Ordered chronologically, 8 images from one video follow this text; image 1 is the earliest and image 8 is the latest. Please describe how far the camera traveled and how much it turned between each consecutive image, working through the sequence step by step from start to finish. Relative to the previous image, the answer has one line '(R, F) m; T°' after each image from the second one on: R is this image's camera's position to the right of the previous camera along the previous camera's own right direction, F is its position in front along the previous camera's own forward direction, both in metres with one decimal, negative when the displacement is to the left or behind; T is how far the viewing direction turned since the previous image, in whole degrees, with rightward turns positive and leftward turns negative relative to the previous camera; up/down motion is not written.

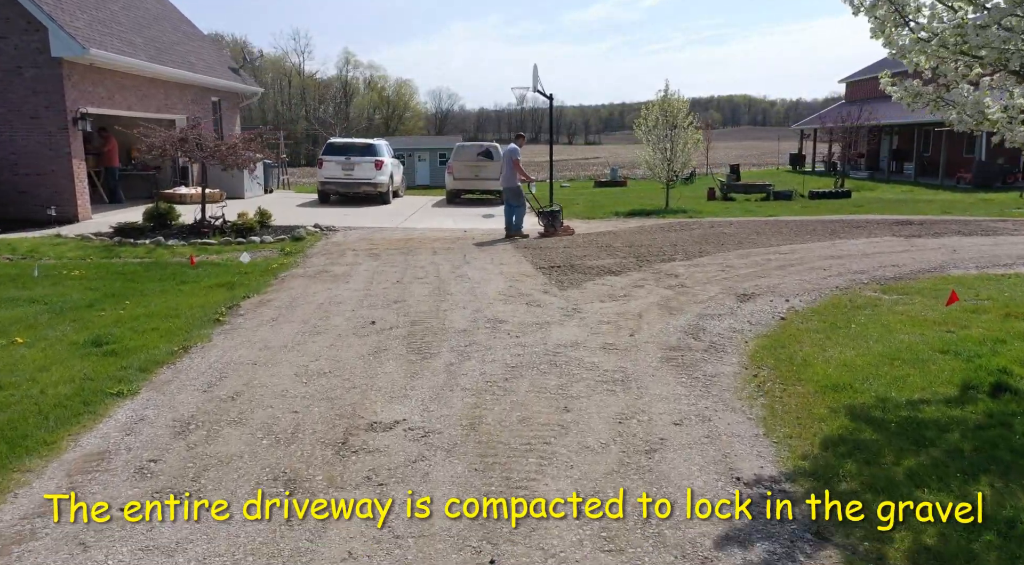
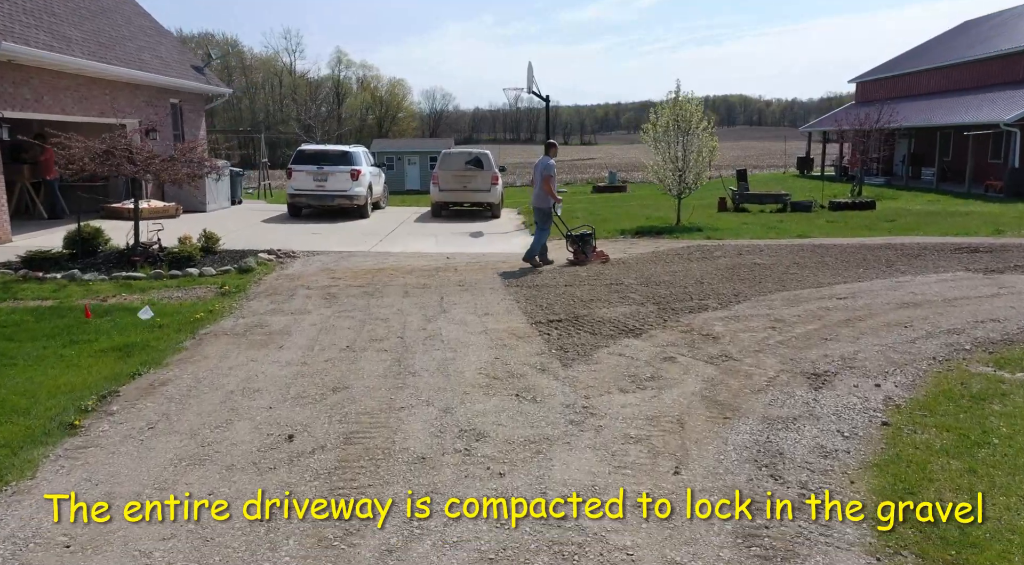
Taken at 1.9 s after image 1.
(+0.1, +1.8) m; 0°
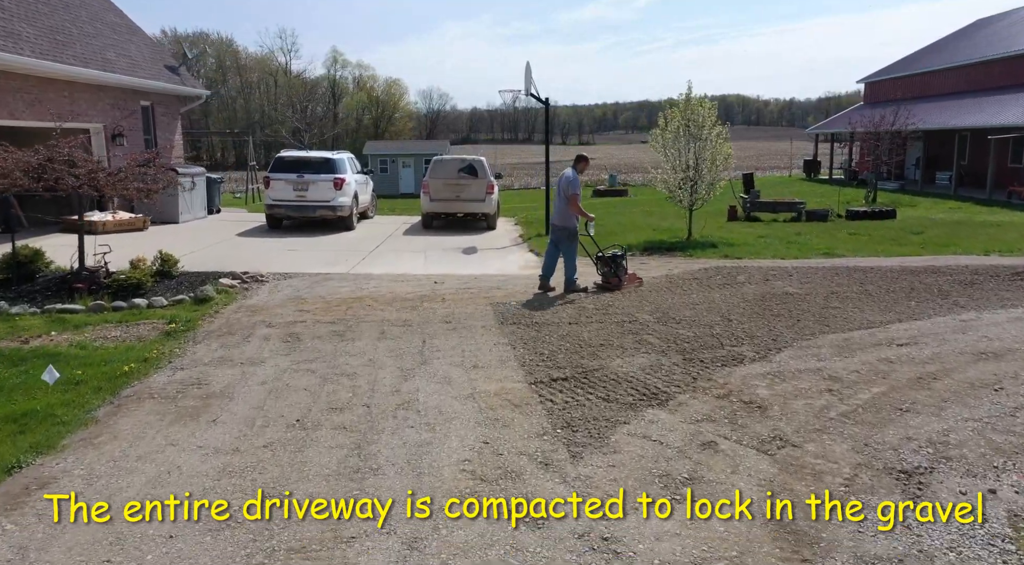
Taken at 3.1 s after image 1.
(0.0, +1.2) m; 0°
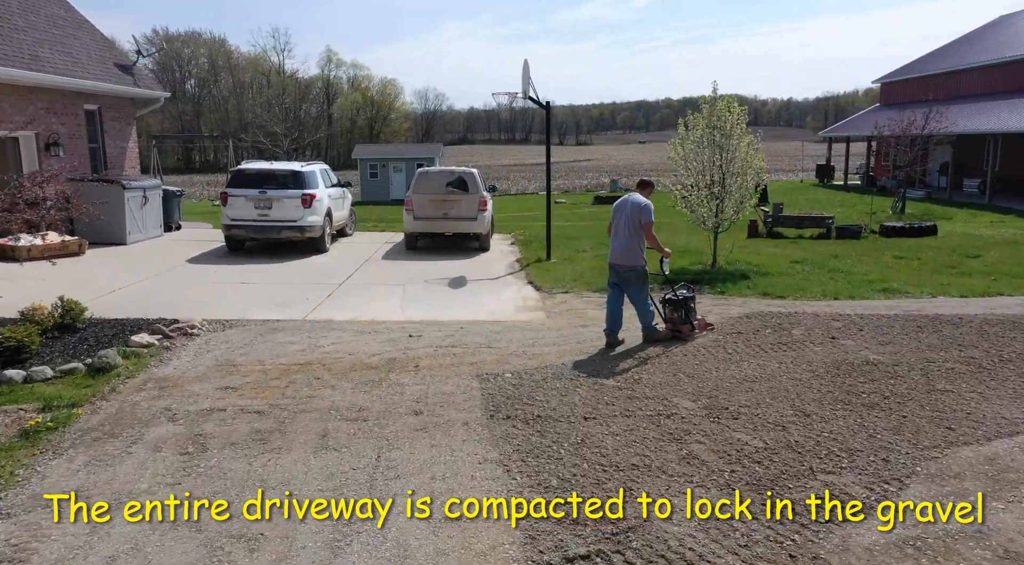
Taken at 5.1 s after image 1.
(0.0, +1.9) m; 0°
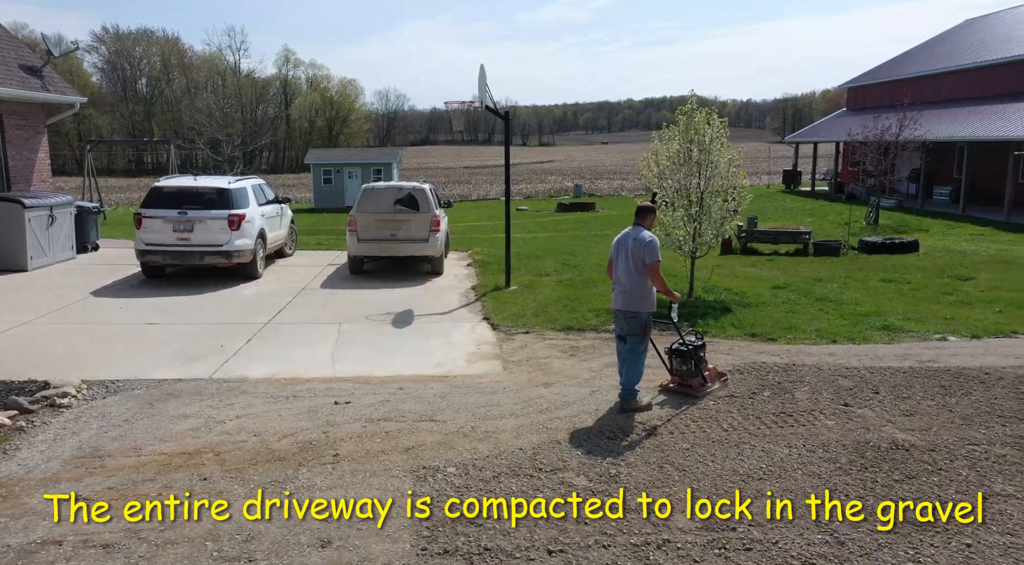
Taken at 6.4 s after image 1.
(+0.2, +1.3) m; +3°
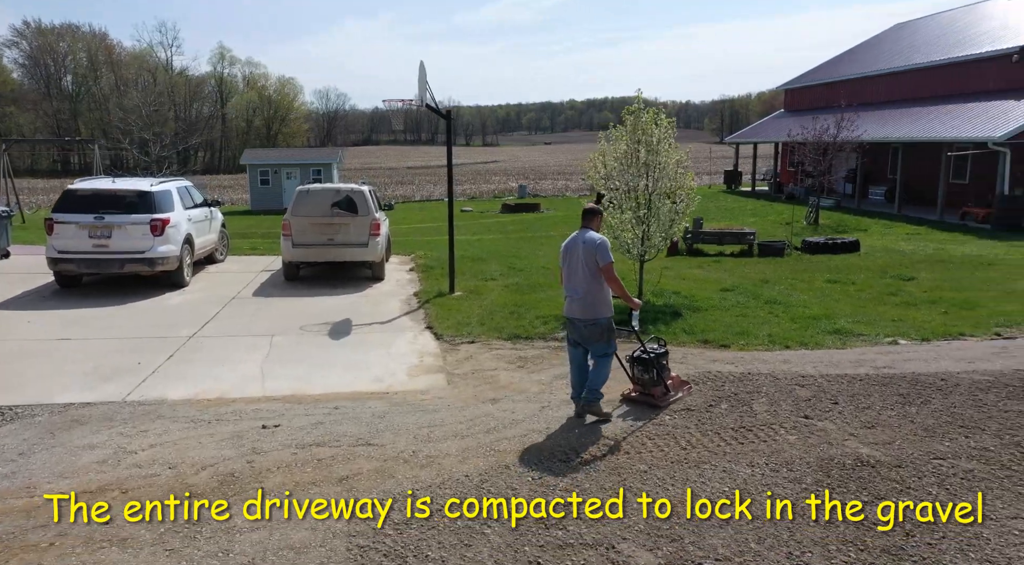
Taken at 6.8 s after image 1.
(0.0, +0.4) m; +4°
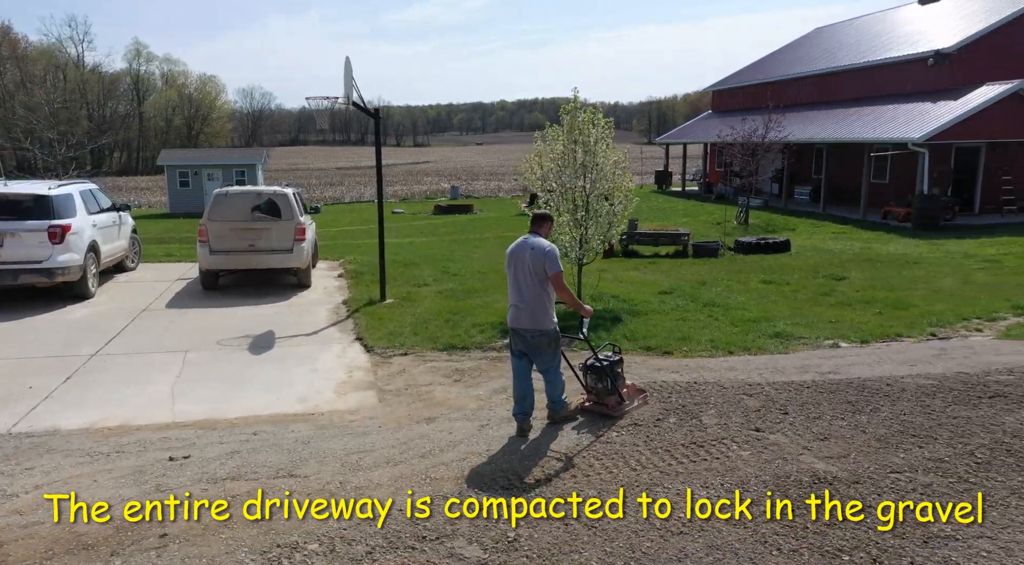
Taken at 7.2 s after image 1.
(0.0, +0.4) m; +5°
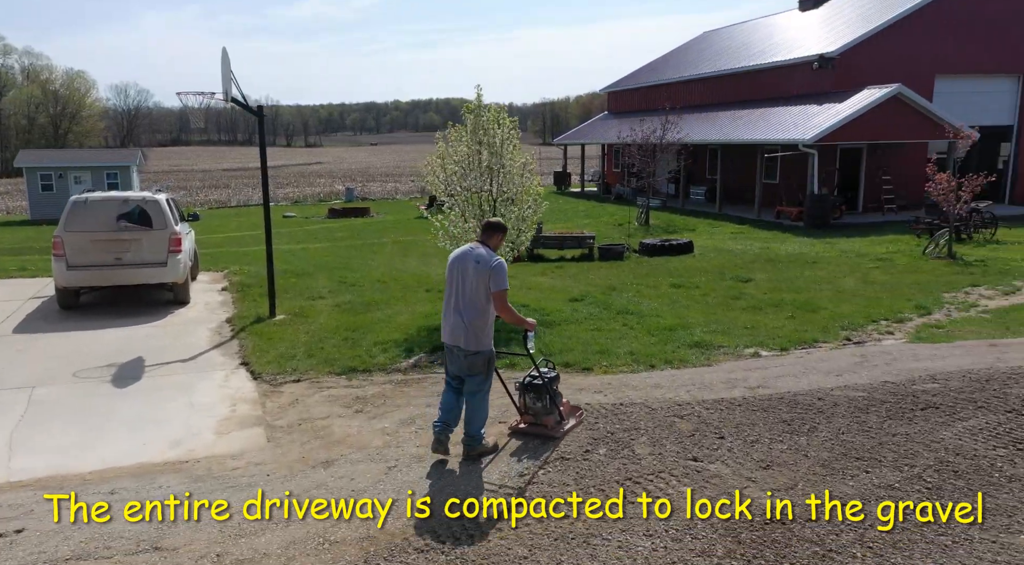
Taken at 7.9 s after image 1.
(-0.1, +0.6) m; +8°
